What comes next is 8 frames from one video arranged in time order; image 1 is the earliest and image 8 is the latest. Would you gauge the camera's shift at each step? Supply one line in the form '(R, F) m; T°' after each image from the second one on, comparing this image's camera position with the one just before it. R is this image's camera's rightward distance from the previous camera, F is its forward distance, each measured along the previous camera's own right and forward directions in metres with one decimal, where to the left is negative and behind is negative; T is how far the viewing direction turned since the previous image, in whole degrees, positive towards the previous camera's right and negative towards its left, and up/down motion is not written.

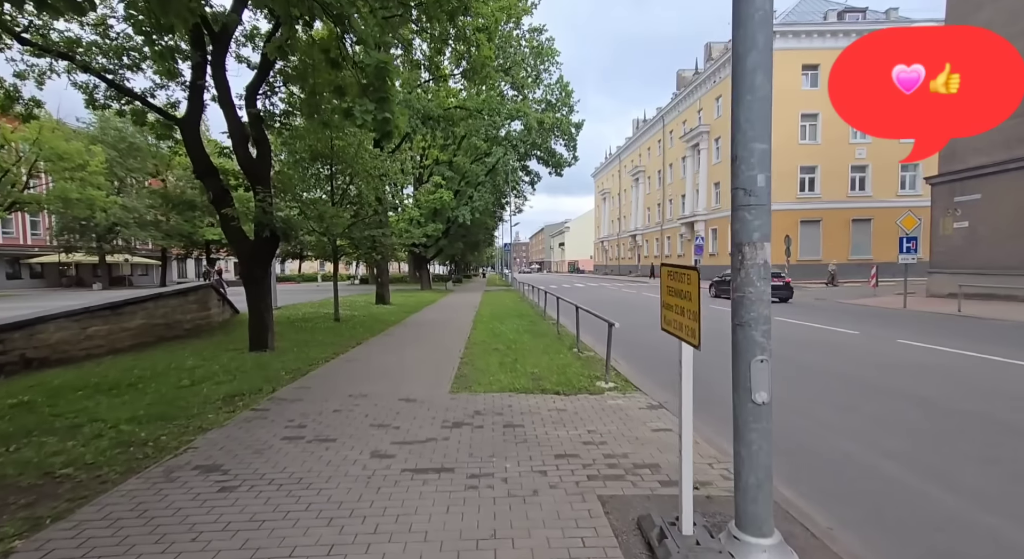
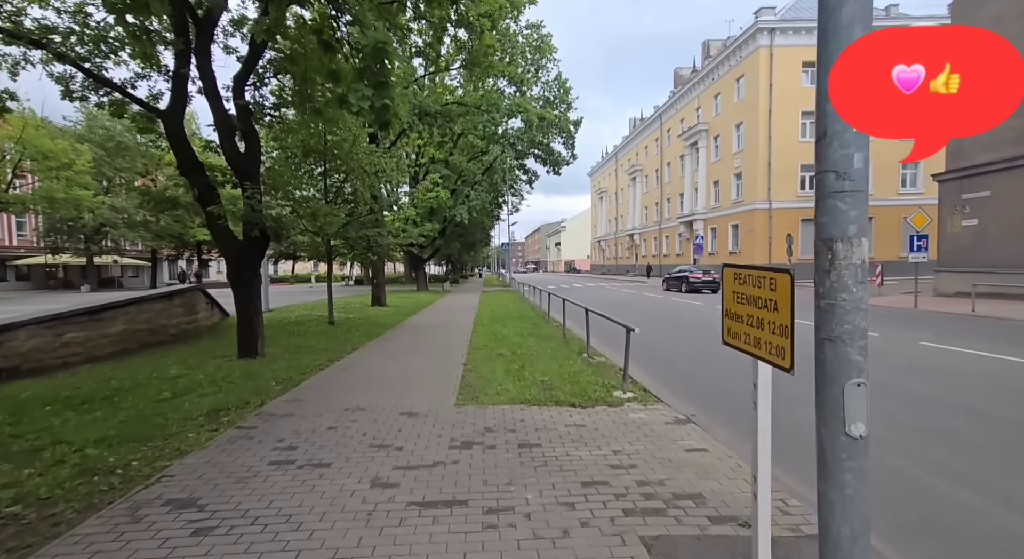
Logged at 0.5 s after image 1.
(-0.2, +0.5) m; +1°
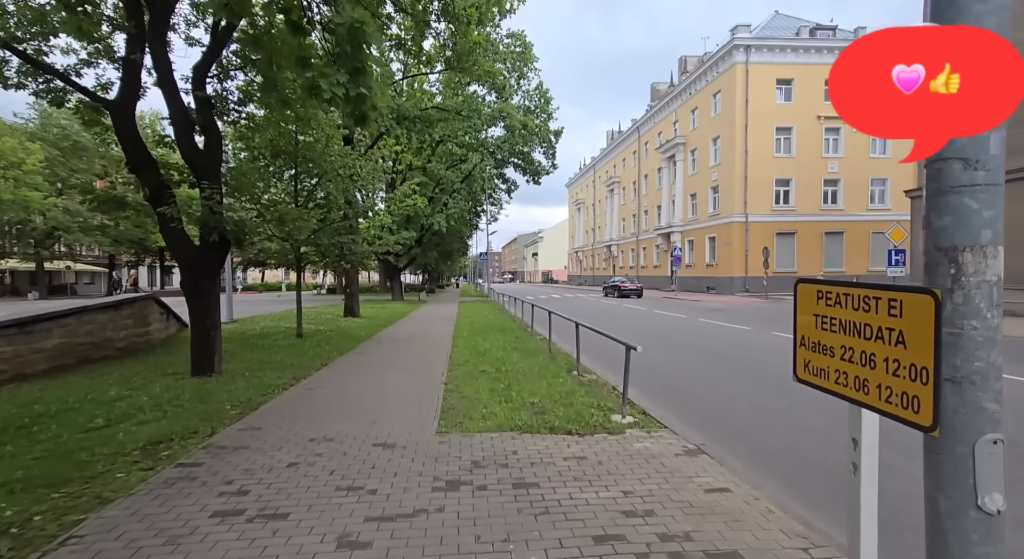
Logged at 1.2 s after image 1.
(-0.1, +0.6) m; +3°
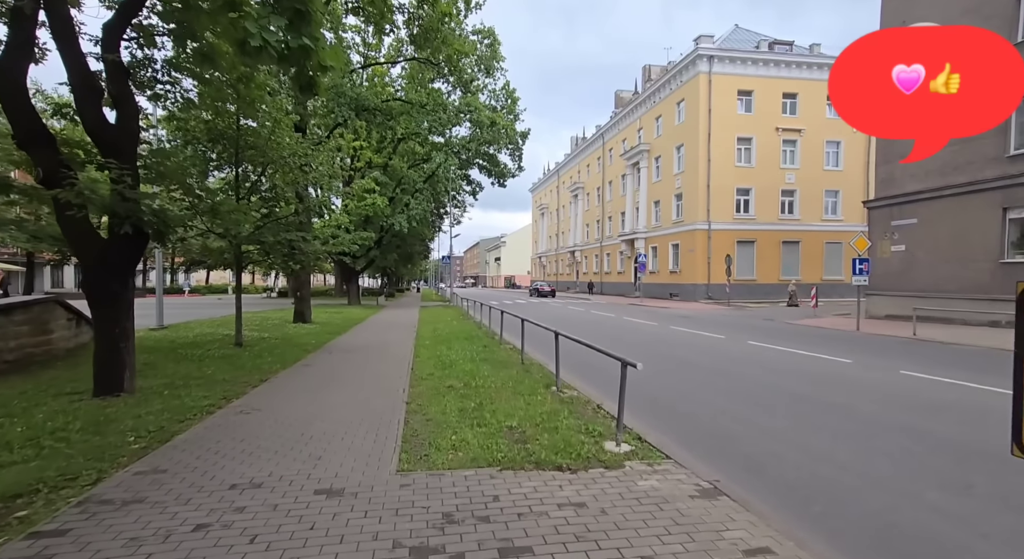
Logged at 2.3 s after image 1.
(-0.2, +0.9) m; +5°
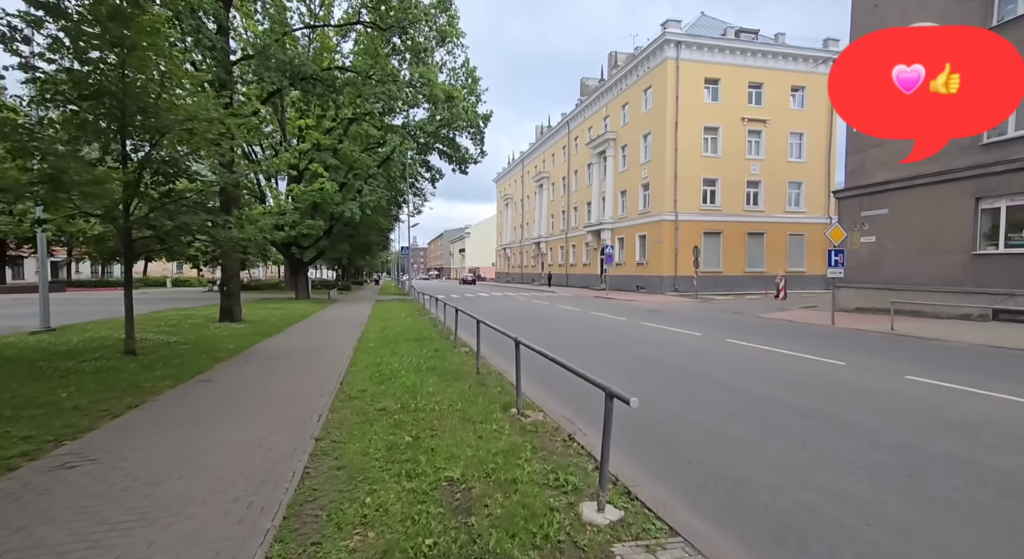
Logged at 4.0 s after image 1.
(+0.2, +1.5) m; +4°
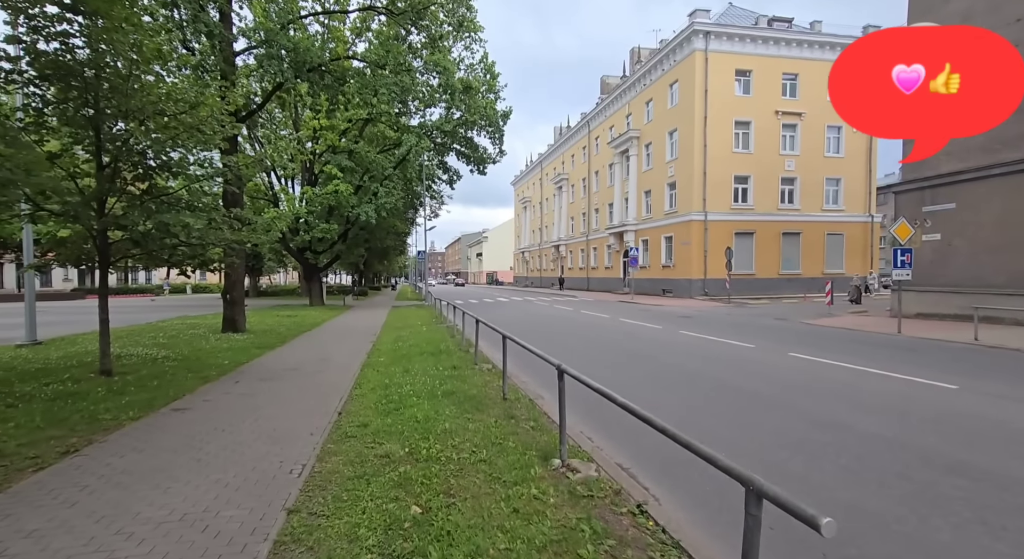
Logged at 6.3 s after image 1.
(-0.2, +1.3) m; -2°
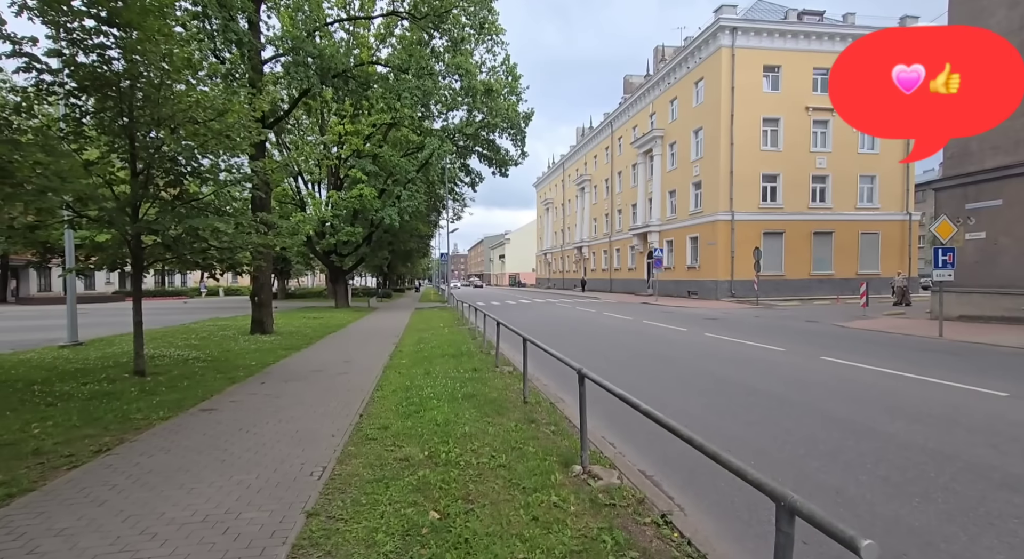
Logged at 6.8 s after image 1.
(0.0, +0.1) m; -3°
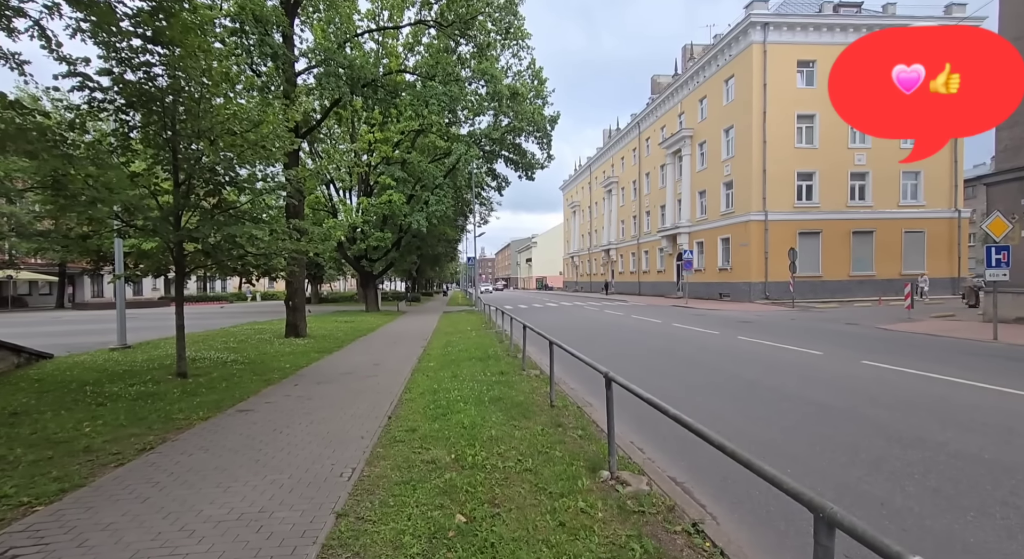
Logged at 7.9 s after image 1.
(0.0, 0.0) m; -3°
